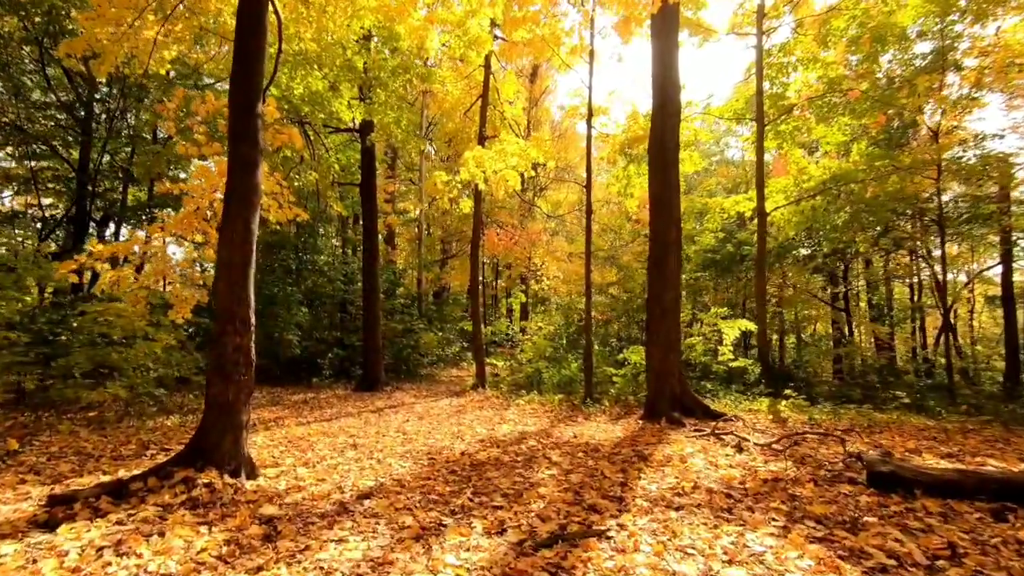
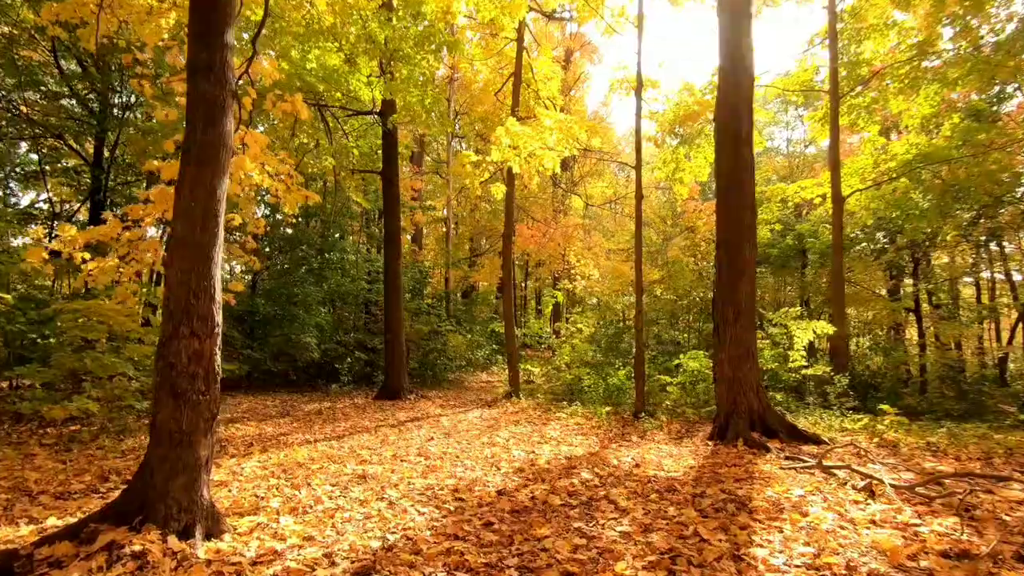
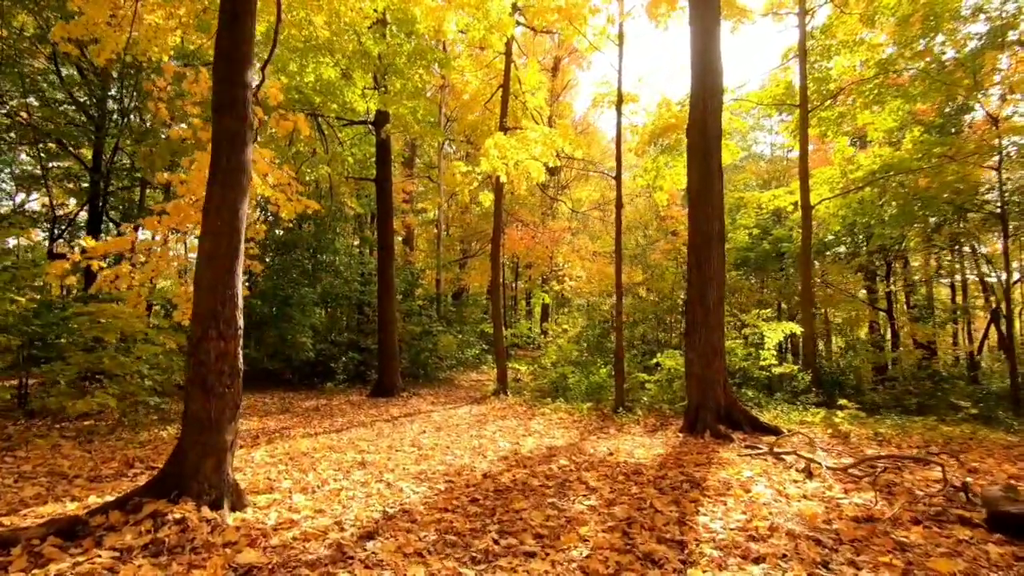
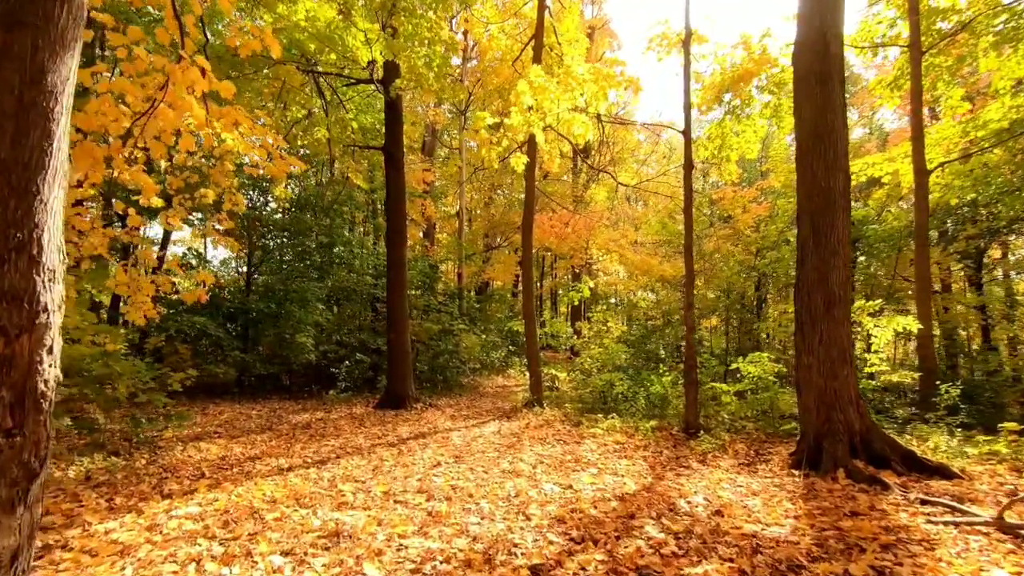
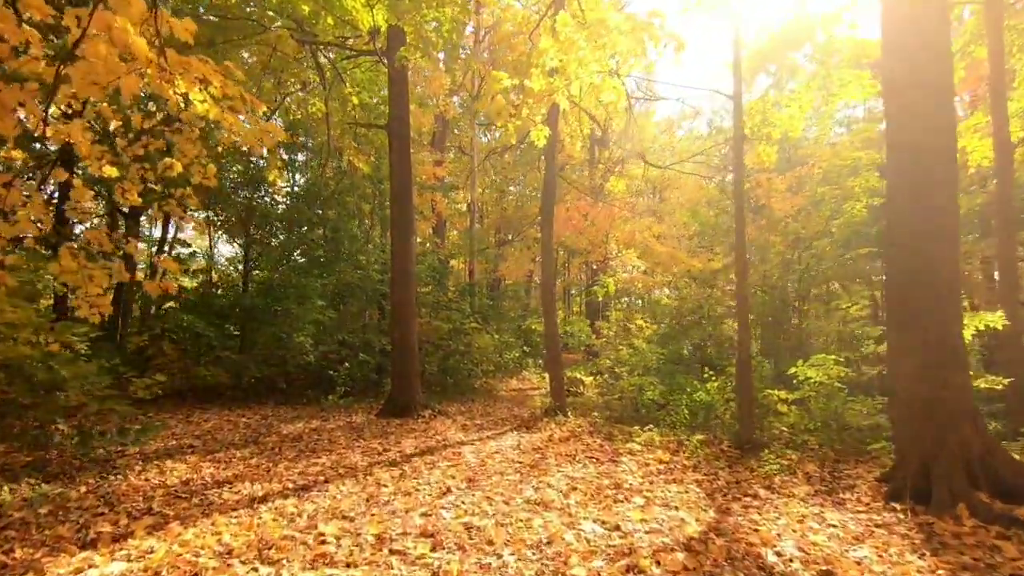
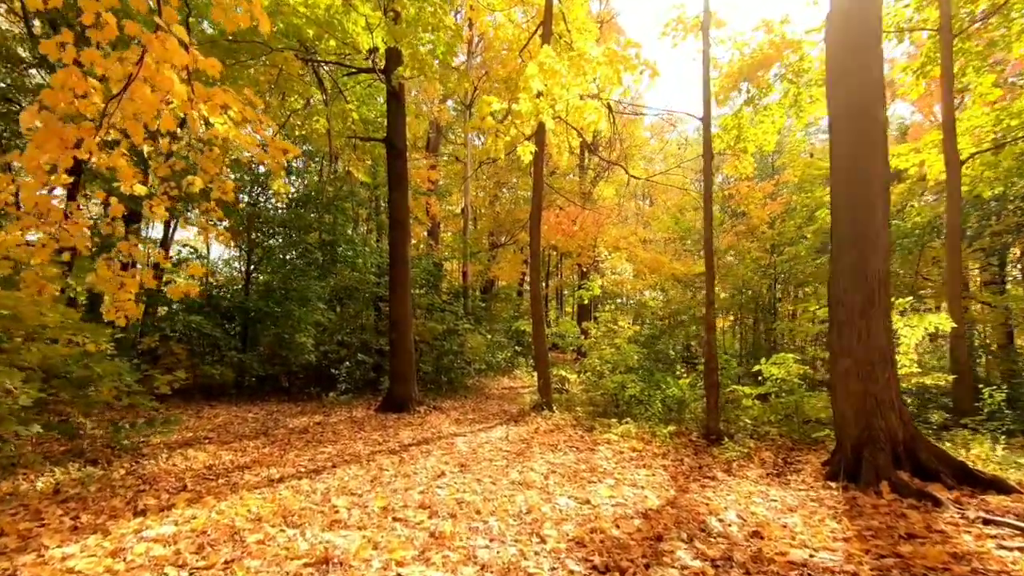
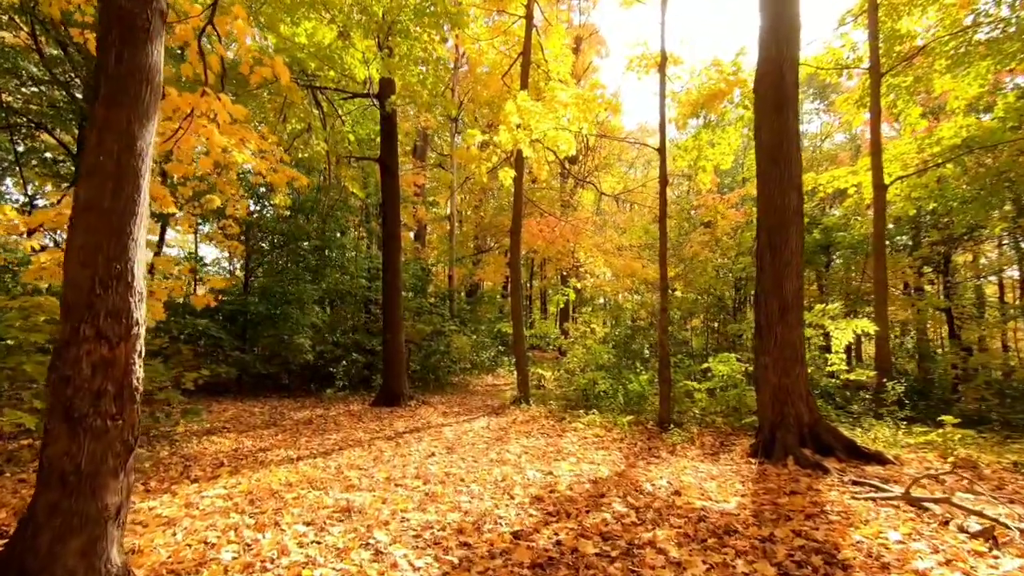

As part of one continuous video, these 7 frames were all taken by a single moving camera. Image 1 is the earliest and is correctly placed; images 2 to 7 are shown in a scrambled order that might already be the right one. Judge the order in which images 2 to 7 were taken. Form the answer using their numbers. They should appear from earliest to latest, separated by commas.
3, 2, 7, 4, 6, 5
